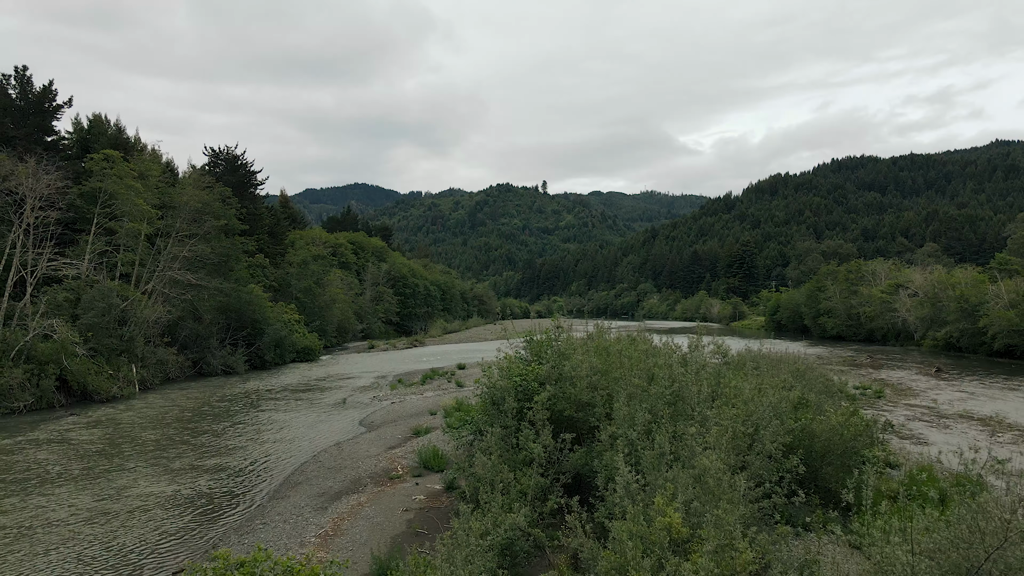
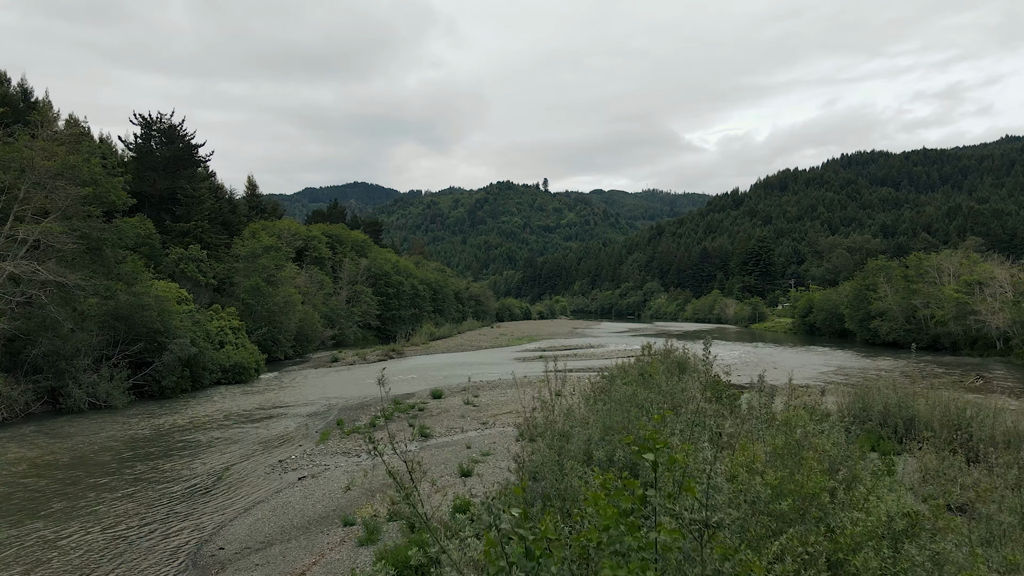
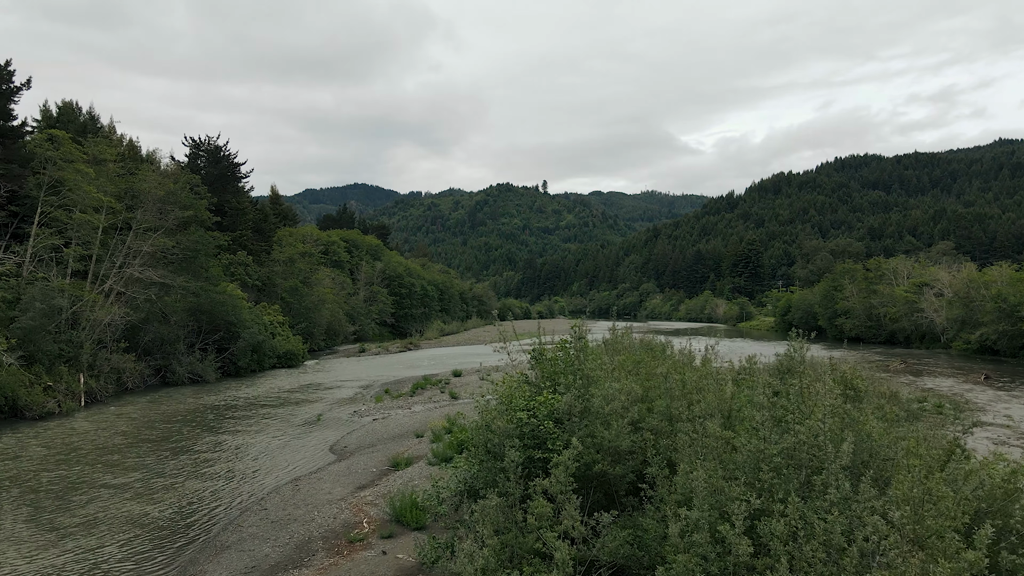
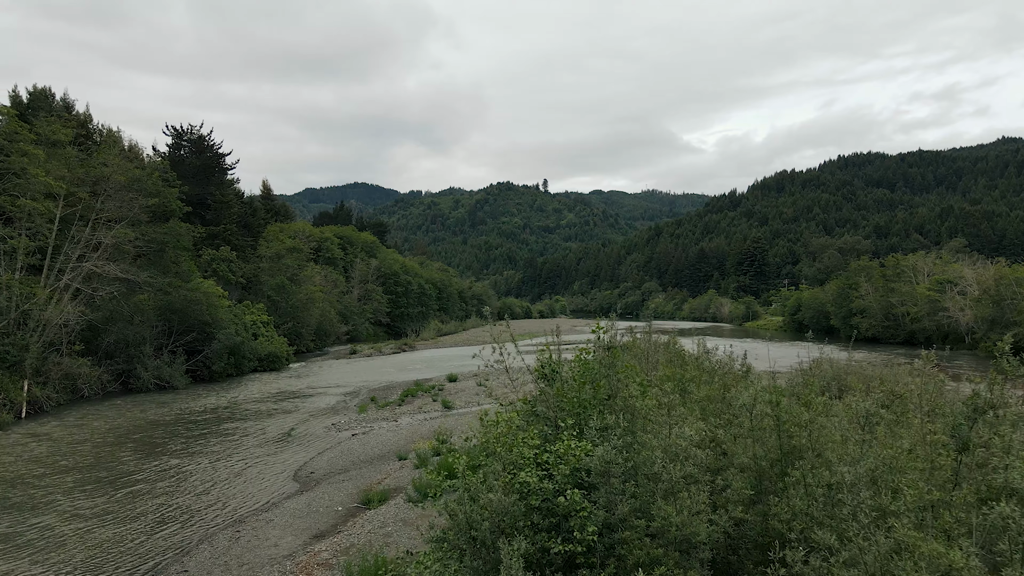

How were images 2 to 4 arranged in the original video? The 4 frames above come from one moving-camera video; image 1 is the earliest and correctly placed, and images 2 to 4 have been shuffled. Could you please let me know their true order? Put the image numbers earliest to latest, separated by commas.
3, 4, 2
